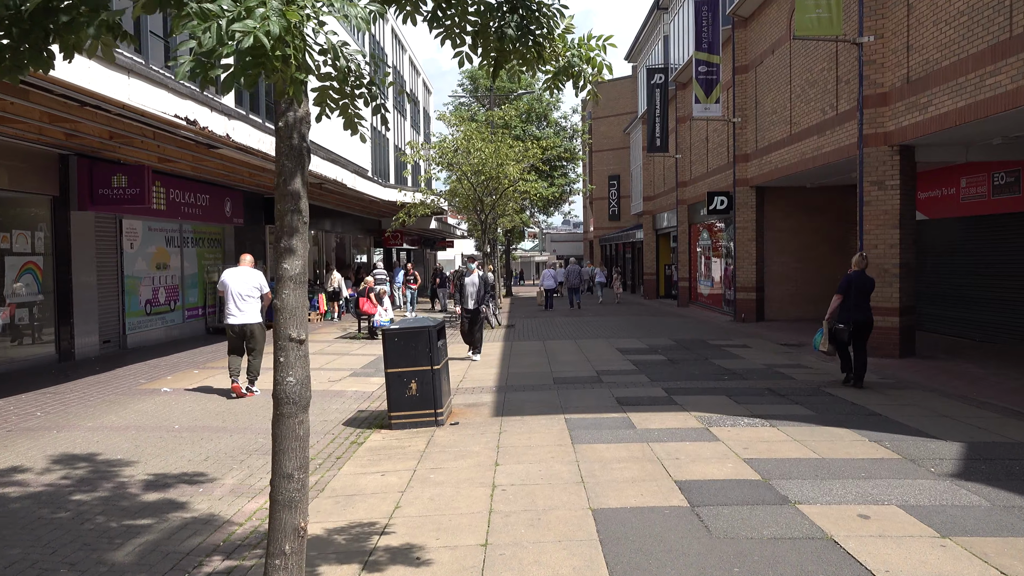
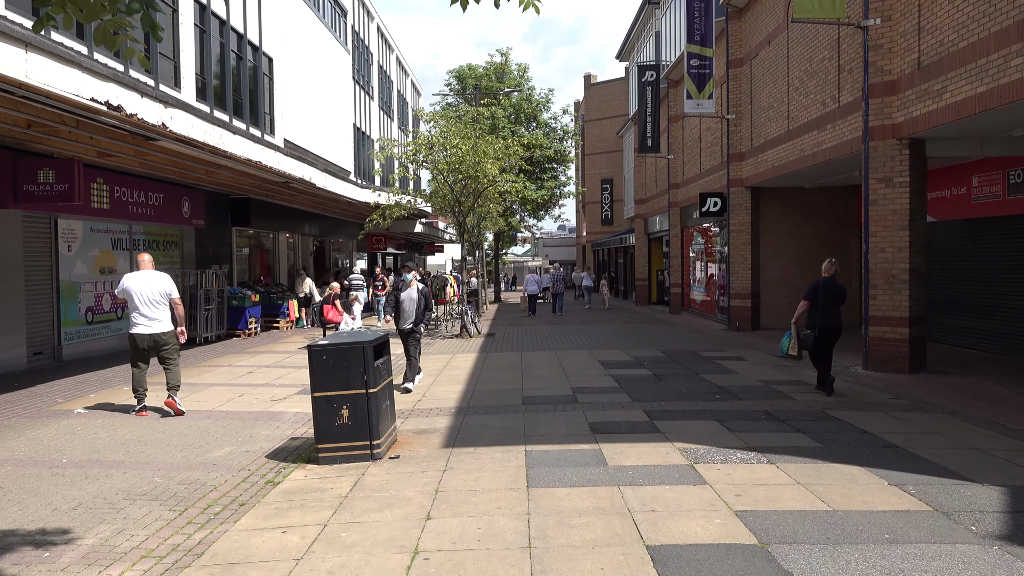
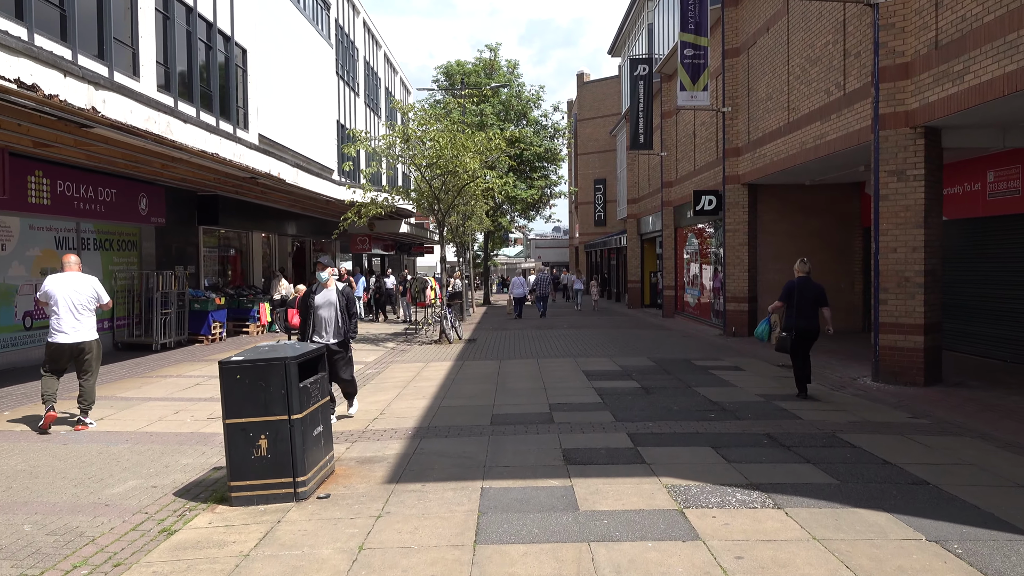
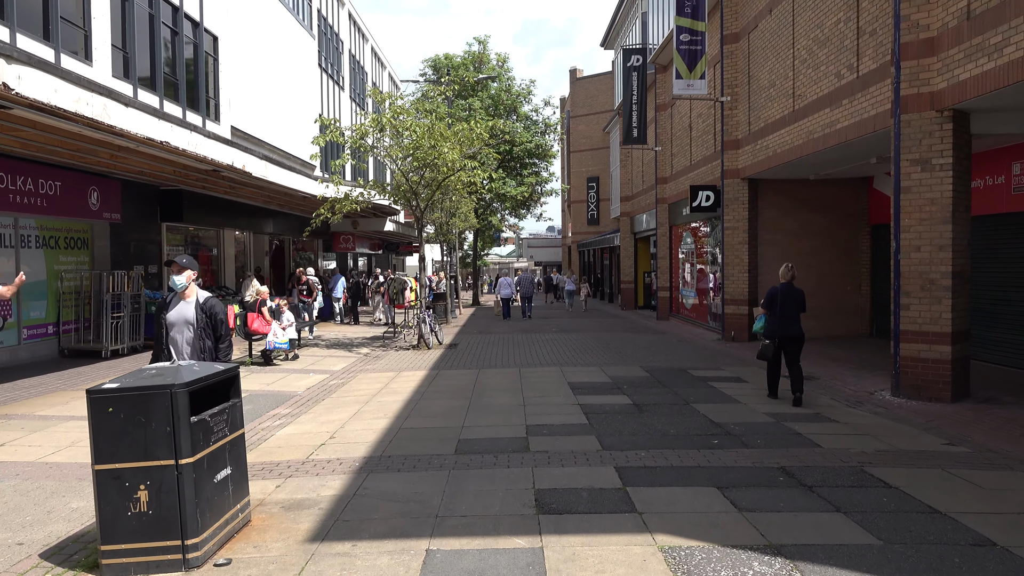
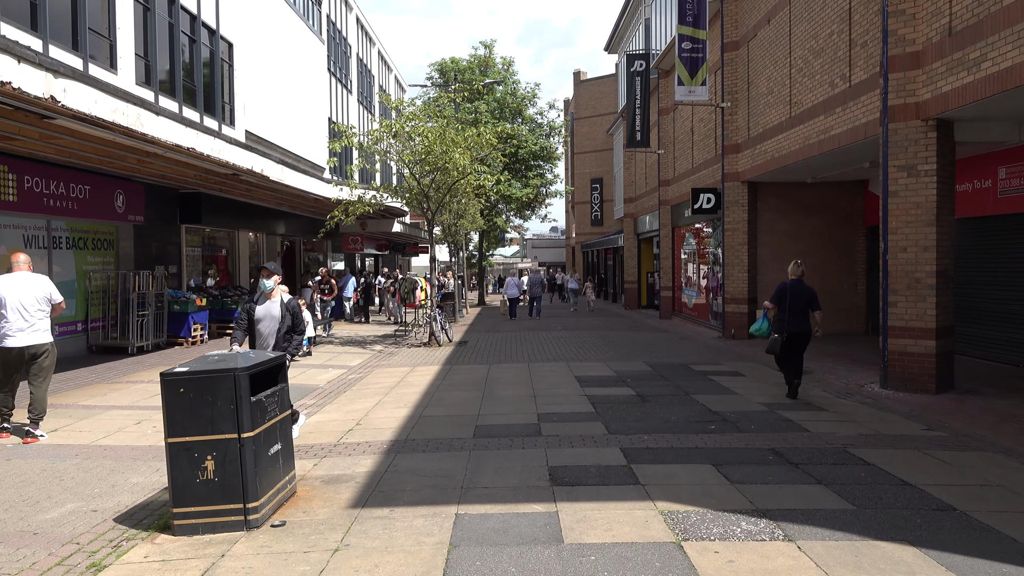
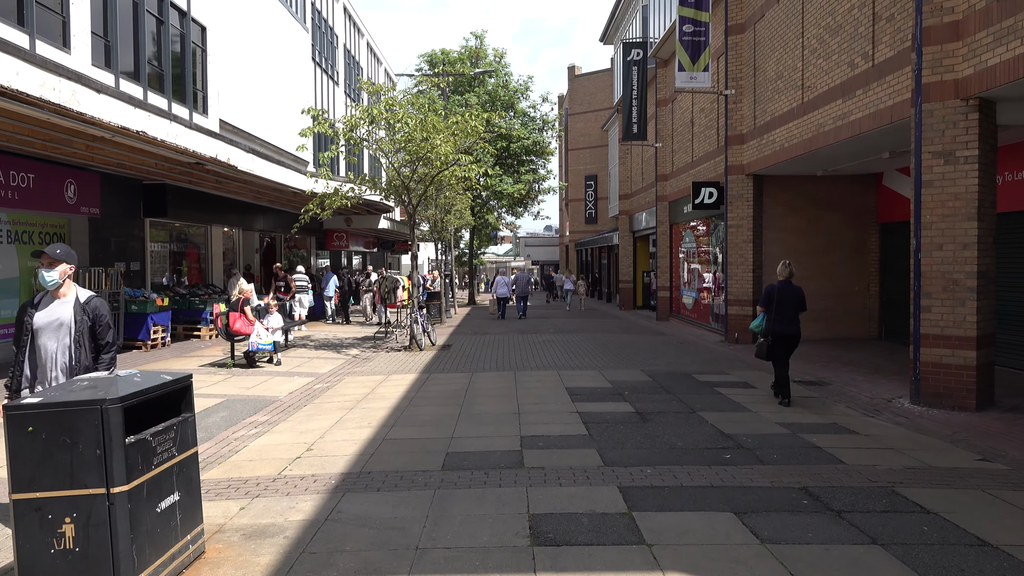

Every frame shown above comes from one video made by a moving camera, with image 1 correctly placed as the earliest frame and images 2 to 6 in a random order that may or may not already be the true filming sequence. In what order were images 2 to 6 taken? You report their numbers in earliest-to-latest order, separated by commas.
2, 3, 5, 4, 6
